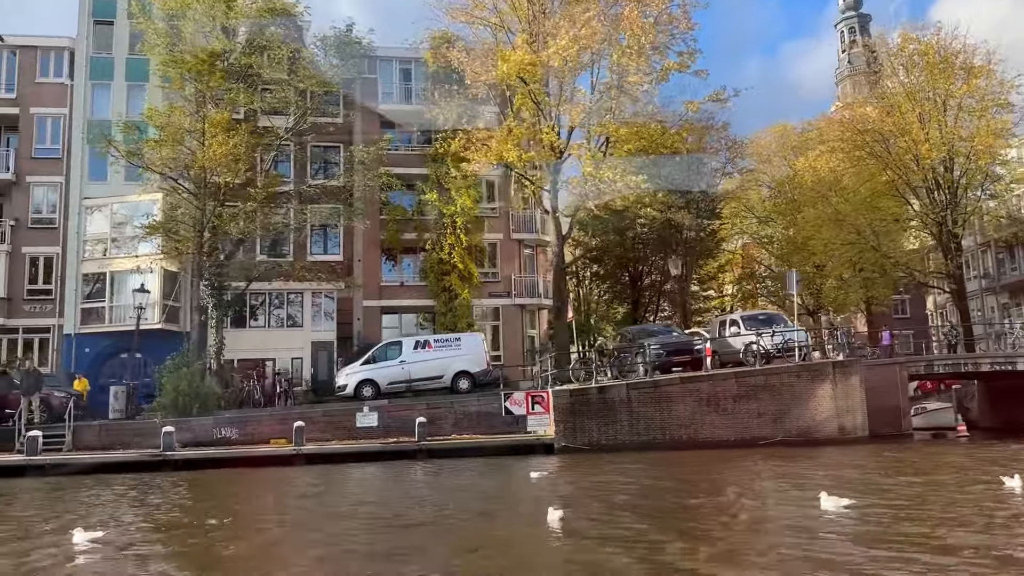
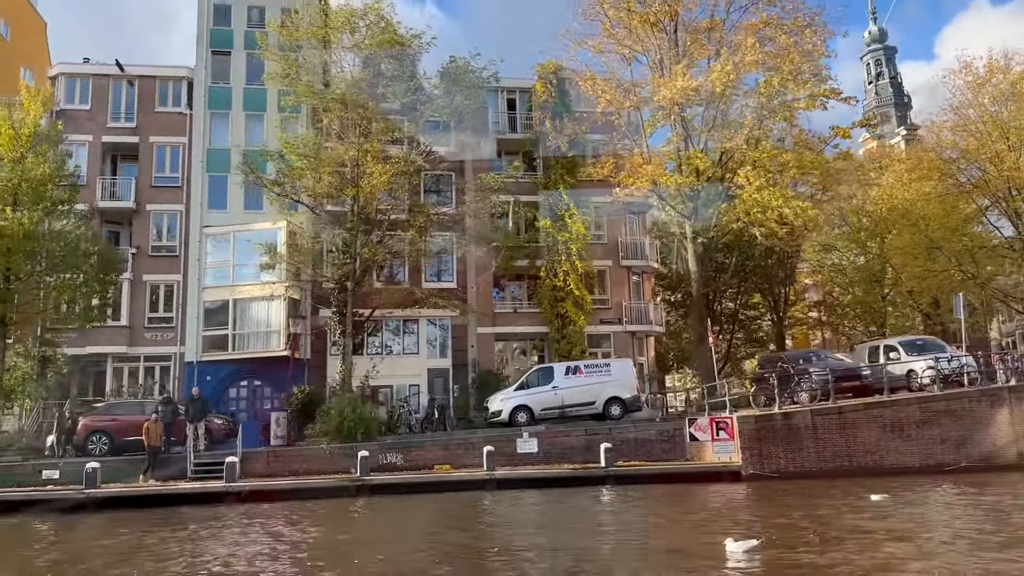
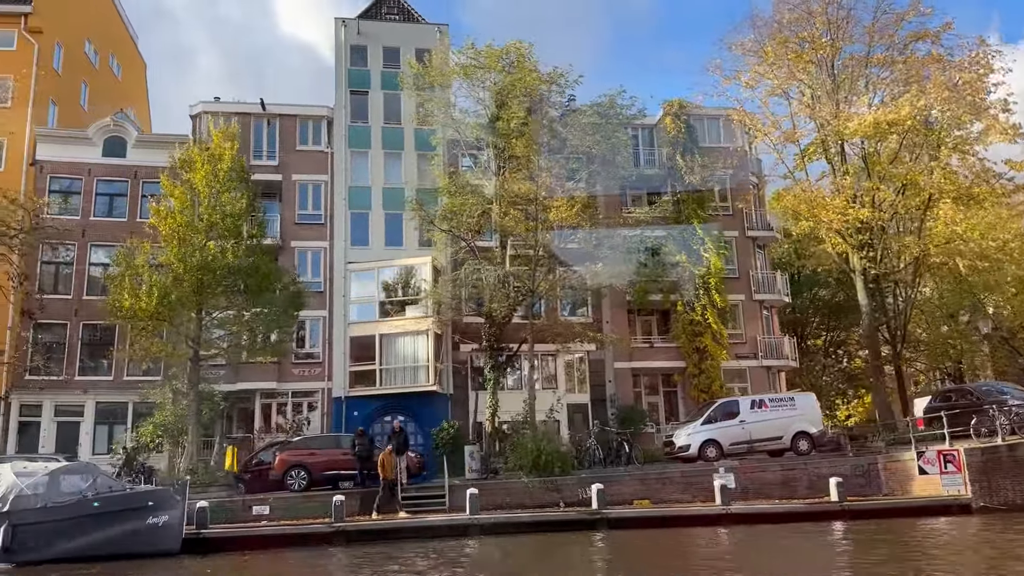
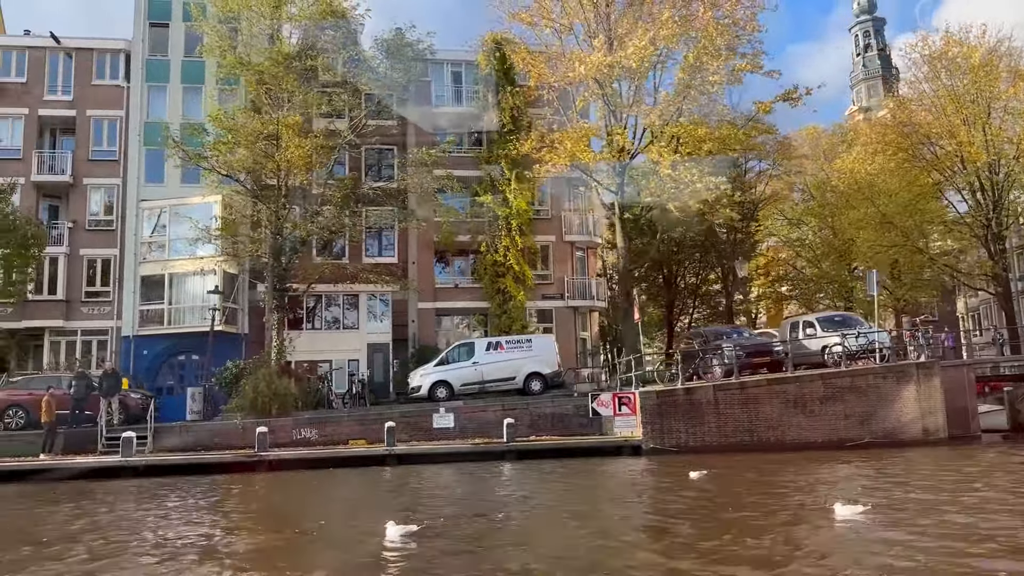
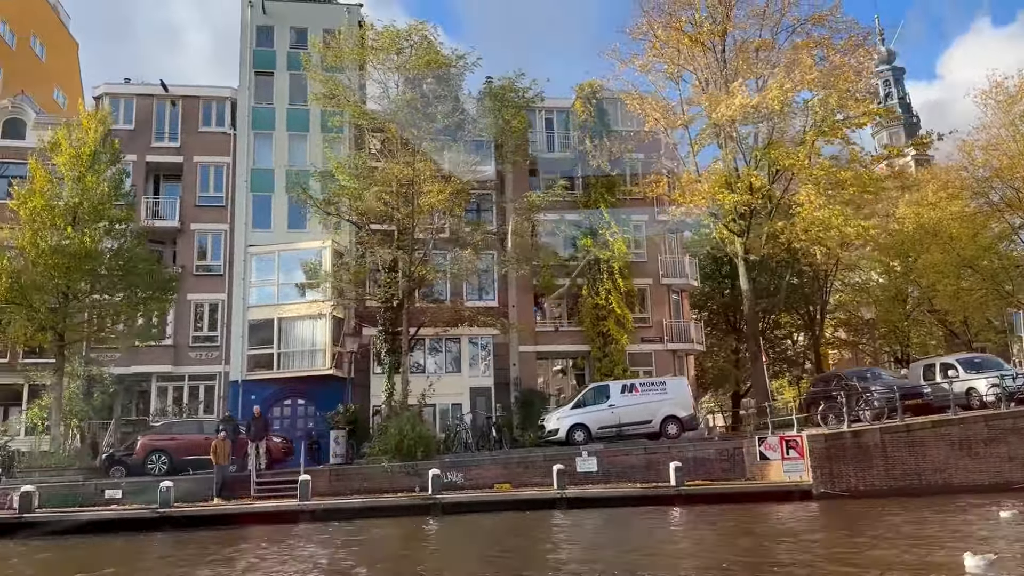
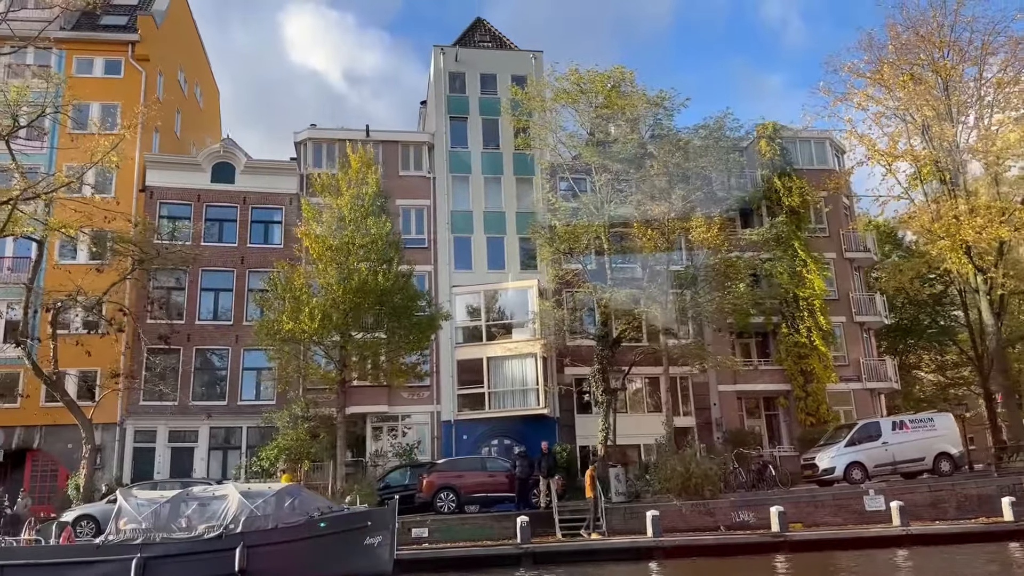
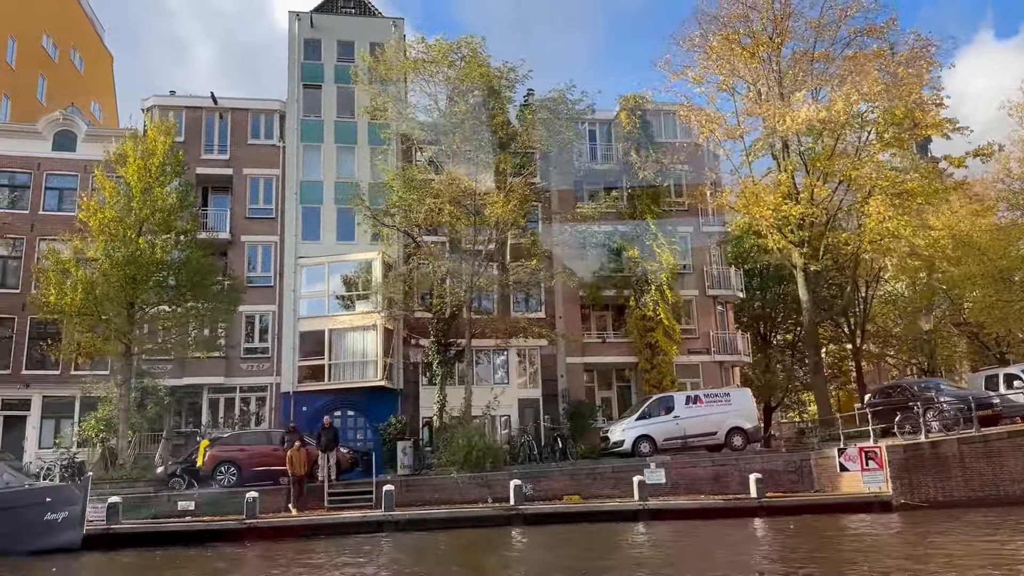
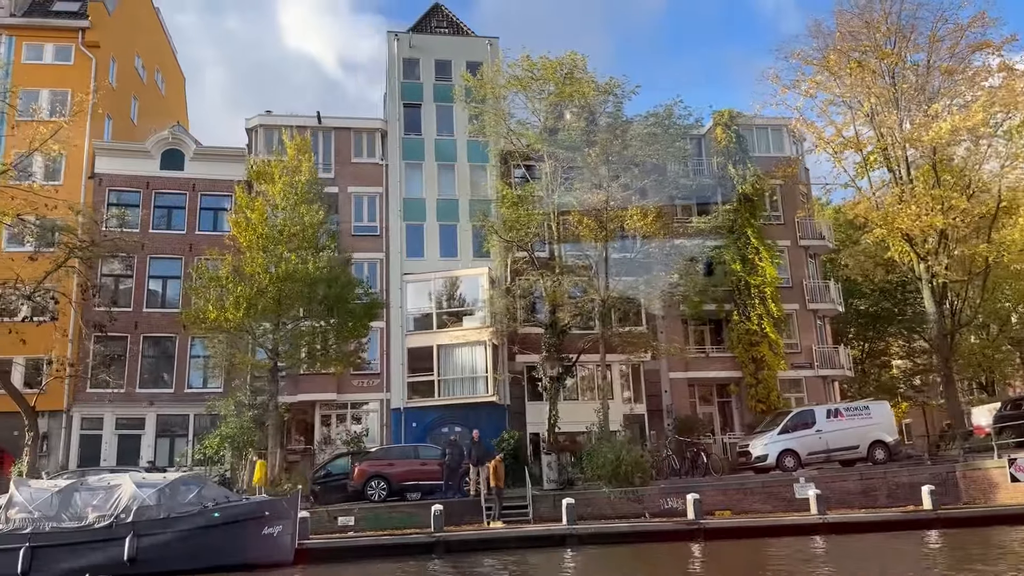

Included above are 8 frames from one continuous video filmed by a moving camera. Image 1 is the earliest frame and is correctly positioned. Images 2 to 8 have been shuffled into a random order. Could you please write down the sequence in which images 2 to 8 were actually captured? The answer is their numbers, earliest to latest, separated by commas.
4, 2, 5, 7, 3, 8, 6
